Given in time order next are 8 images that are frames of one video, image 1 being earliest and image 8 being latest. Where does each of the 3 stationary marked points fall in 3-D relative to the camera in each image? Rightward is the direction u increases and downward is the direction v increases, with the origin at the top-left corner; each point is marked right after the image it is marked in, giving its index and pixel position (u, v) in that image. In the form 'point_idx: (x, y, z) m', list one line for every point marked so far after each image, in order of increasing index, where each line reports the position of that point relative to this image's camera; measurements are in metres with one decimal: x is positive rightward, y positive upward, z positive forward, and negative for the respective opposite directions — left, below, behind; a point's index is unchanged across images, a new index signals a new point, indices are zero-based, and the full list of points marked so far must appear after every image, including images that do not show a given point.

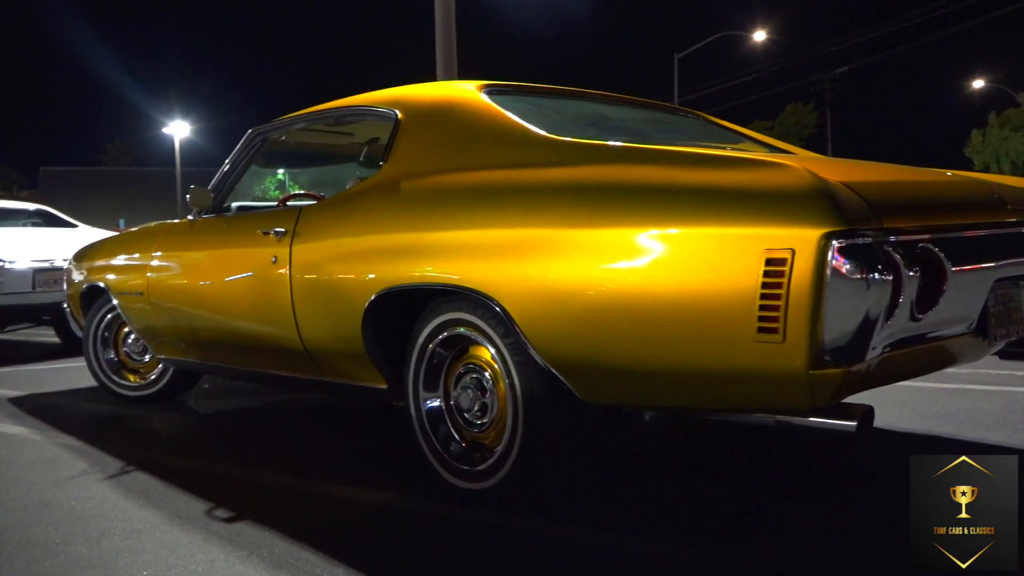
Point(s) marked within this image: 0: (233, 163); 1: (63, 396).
0: (-1.6, +0.7, +4.9) m
1: (-3.3, -0.8, +6.2) m
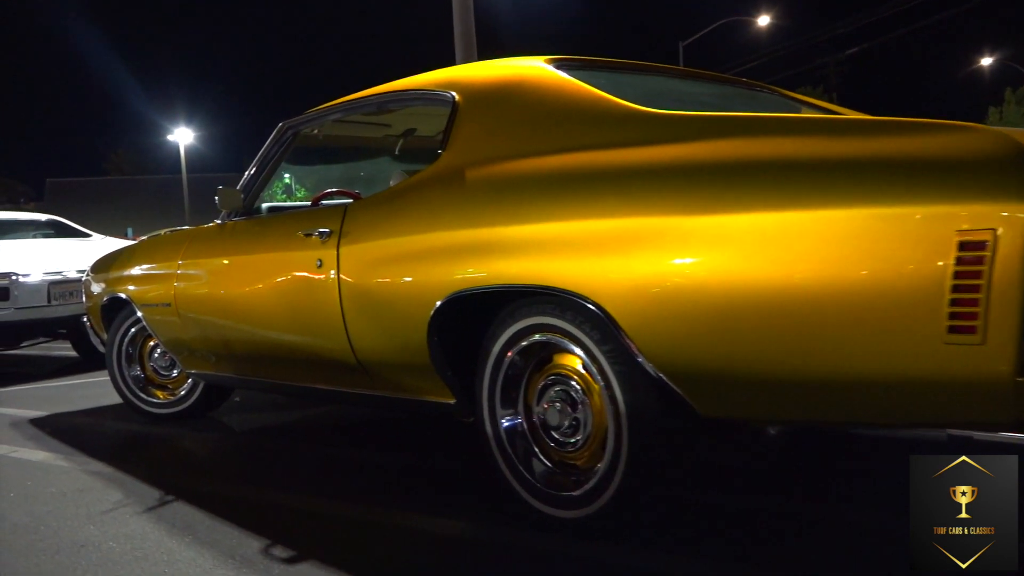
0: (-1.4, +0.7, +4.6) m
1: (-3.0, -0.9, +5.9) m
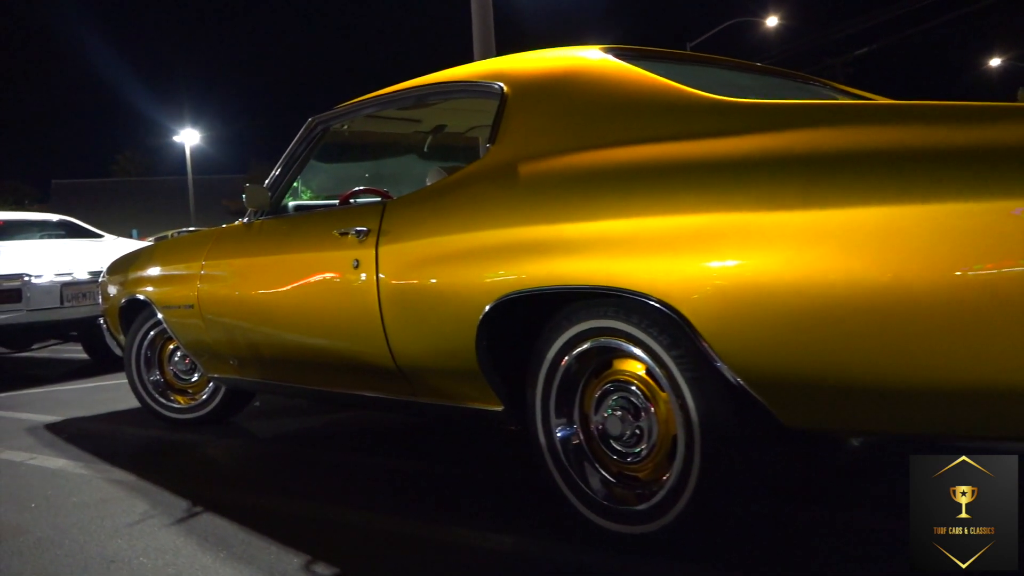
0: (-1.2, +0.7, +4.4) m
1: (-2.8, -0.9, +5.7) m
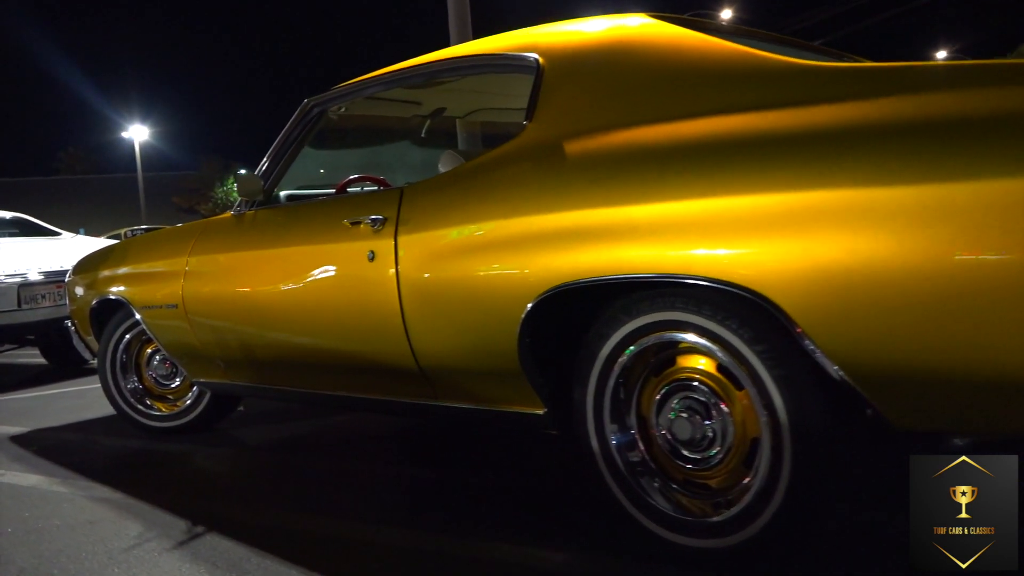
0: (-1.1, +0.7, +4.1) m
1: (-2.8, -0.9, +5.3) m
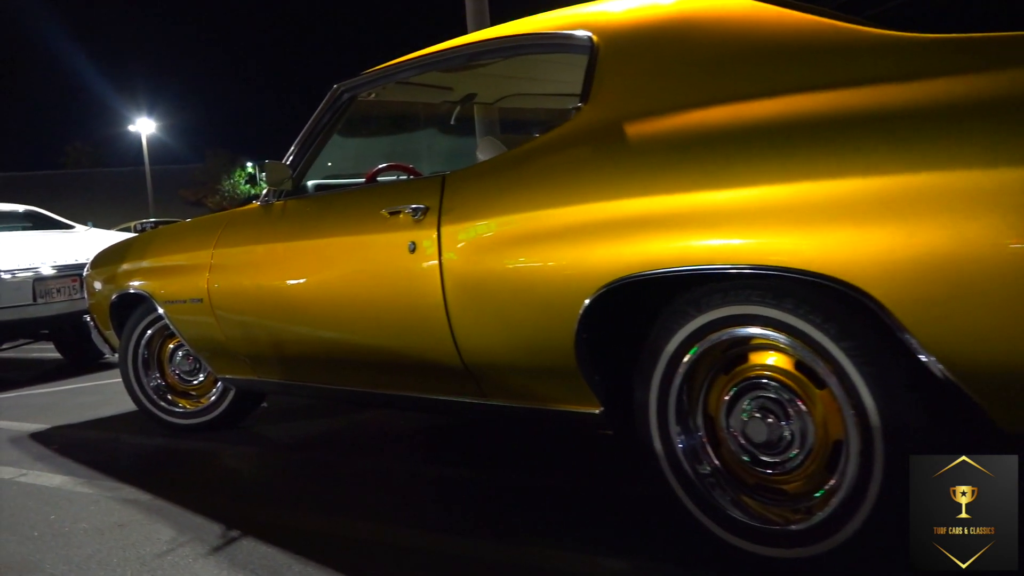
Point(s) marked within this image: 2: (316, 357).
0: (-0.9, +0.7, +3.9) m
1: (-2.6, -0.9, +5.2) m
2: (-0.9, -0.3, +3.6) m
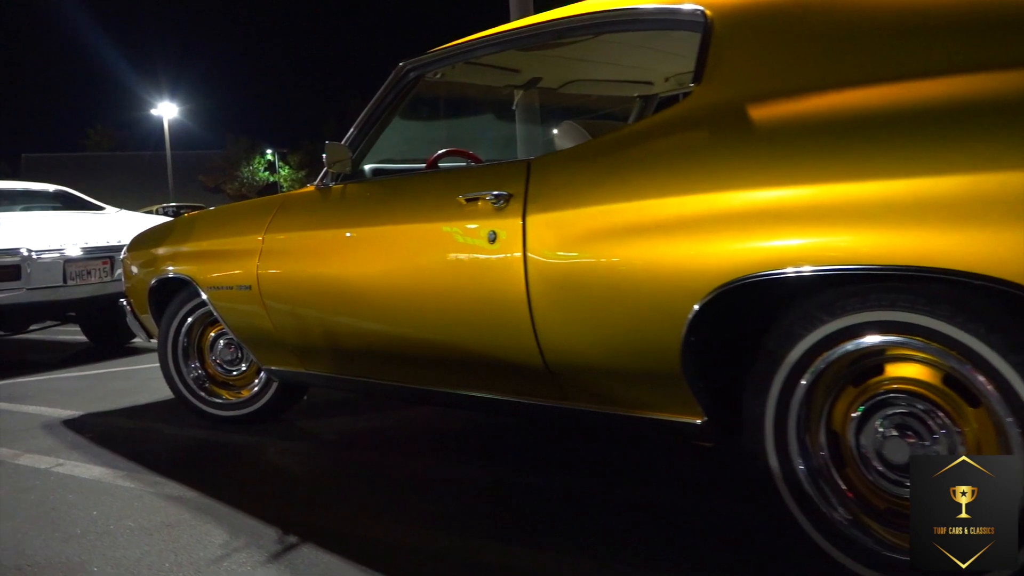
0: (-0.6, +0.8, +3.7) m
1: (-2.3, -0.8, +5.0) m
2: (-0.6, -0.3, +3.4) m
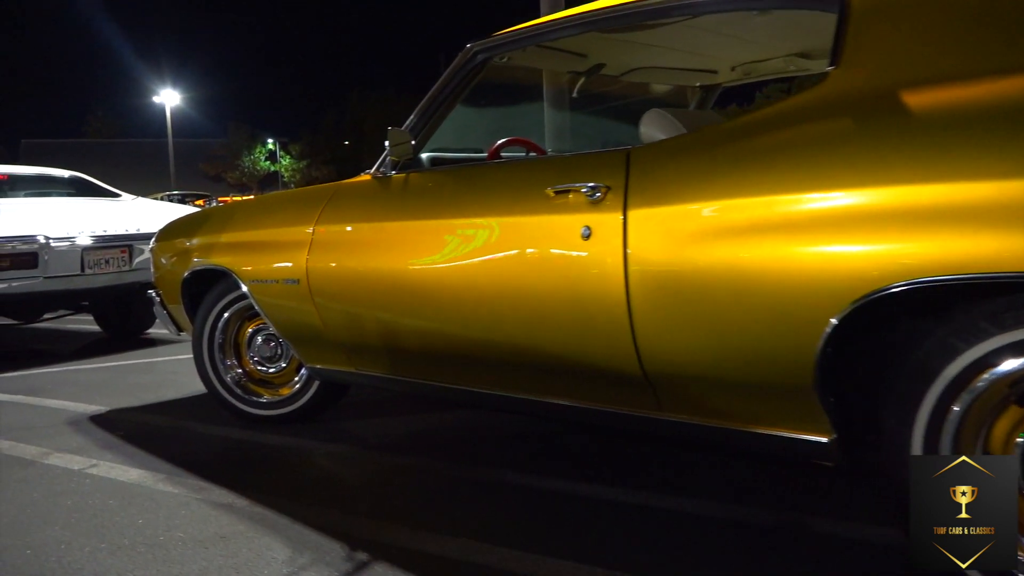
0: (-0.3, +0.8, +3.5) m
1: (-2.0, -0.7, +4.8) m
2: (-0.3, -0.2, +3.2) m
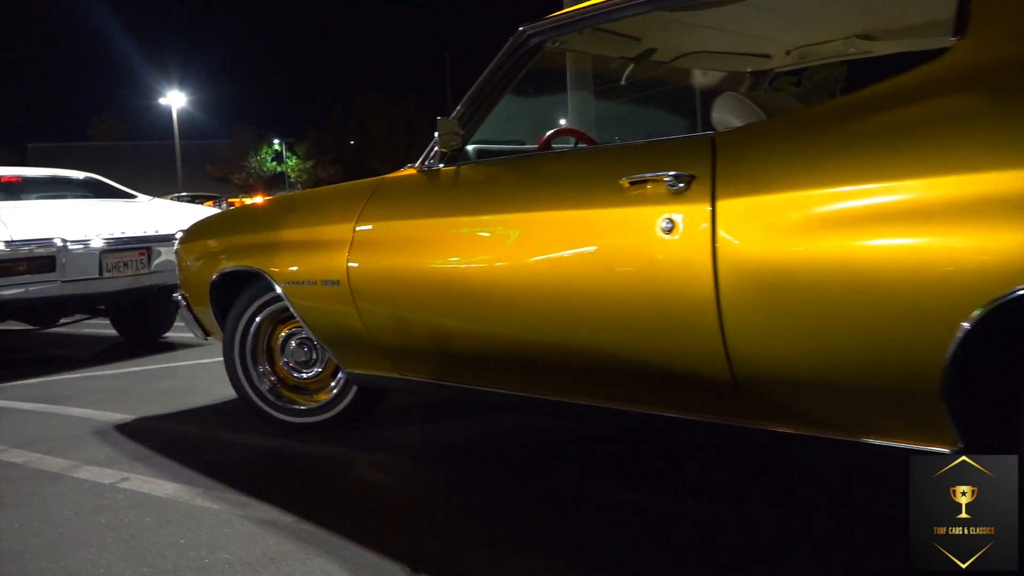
0: (-0.1, +0.8, +3.3) m
1: (-1.8, -0.7, +4.6) m
2: (-0.1, -0.2, +3.0) m
